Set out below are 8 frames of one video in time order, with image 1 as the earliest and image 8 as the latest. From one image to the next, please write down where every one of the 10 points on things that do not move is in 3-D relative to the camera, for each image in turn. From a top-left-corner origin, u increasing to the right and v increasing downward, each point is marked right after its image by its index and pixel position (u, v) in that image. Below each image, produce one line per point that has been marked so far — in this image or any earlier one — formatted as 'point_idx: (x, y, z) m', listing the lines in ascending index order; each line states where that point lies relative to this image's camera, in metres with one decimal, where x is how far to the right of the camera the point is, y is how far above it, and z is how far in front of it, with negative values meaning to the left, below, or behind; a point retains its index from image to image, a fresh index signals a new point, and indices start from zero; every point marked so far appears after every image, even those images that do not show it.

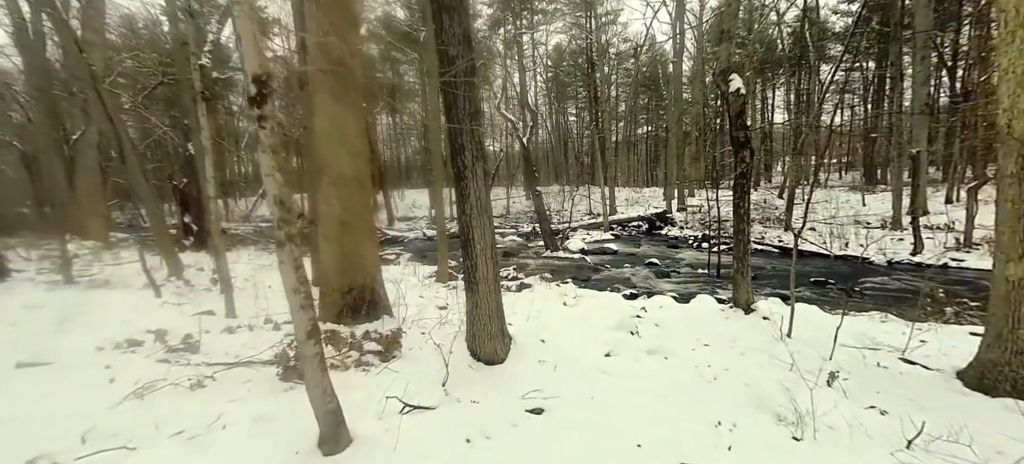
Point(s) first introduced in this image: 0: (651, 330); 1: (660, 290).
0: (+1.9, -1.4, +6.0) m
1: (+3.7, -1.5, +10.8) m
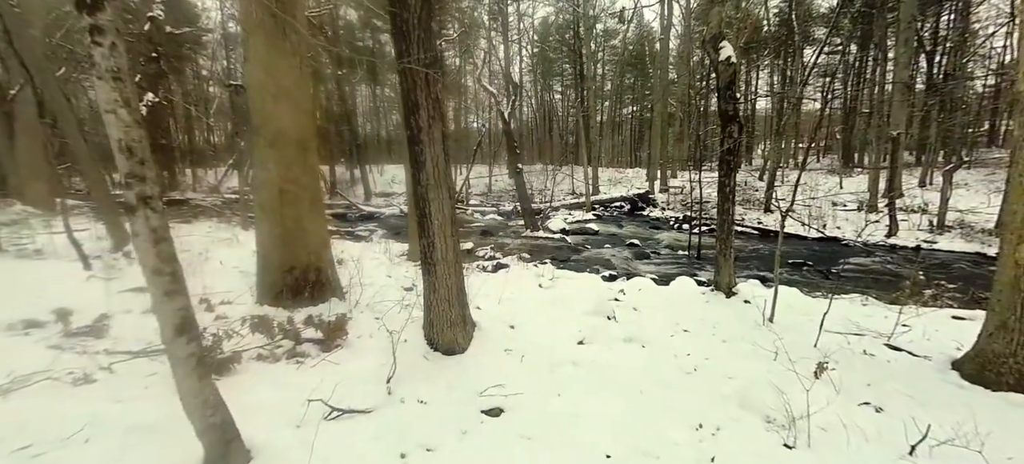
0: (+1.5, -1.1, +5.7) m
1: (+3.2, -1.0, +10.6) m
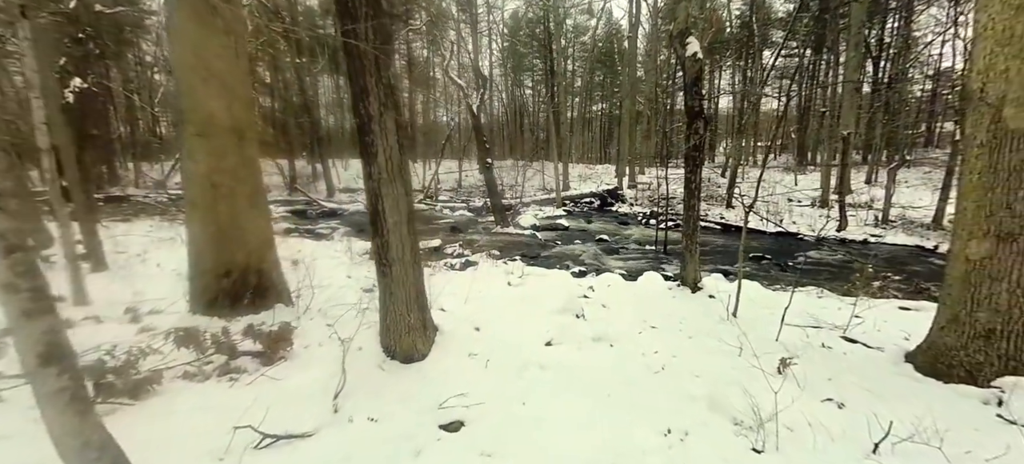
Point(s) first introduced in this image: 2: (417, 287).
0: (+1.1, -1.1, +5.7) m
1: (+2.4, -0.9, +10.6) m
2: (-0.8, -0.4, +3.4) m
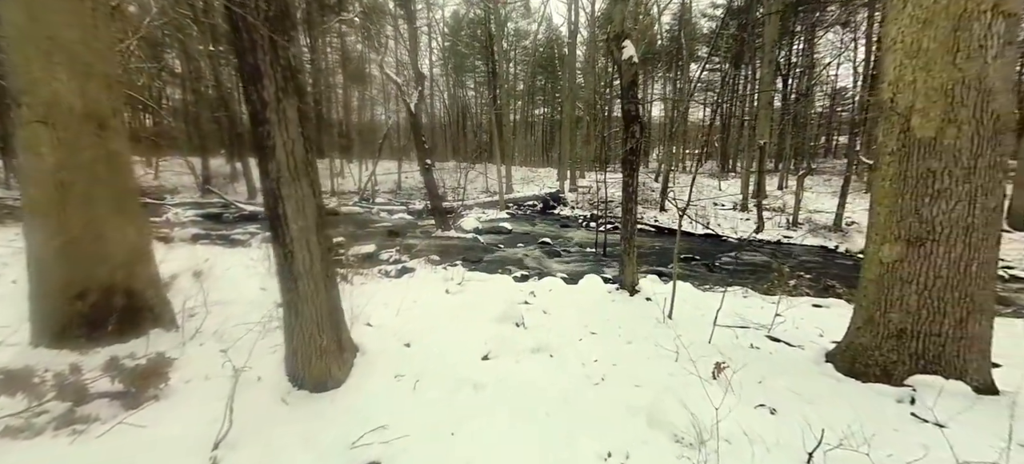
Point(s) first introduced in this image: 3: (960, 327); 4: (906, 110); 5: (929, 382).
0: (+0.3, -1.1, +5.5) m
1: (+1.0, -0.9, +10.6) m
2: (-1.3, -0.5, +3.0) m
3: (+3.0, -0.6, +2.9) m
4: (+2.7, +0.8, +3.0) m
5: (+2.8, -1.0, +2.9) m
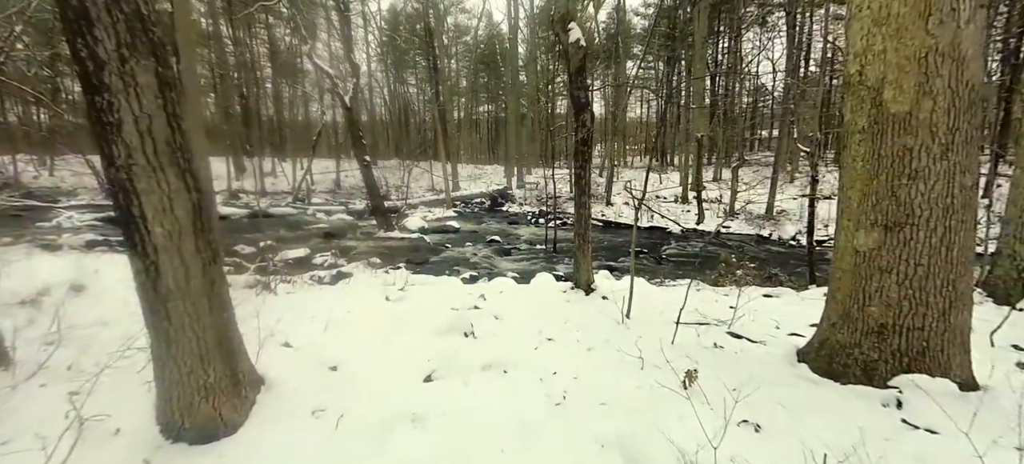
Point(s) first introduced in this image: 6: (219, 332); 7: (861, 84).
0: (-0.3, -1.1, +5.0) m
1: (-0.3, -0.9, +10.1) m
2: (-1.6, -0.5, +2.4) m
3: (+2.7, -0.5, +2.7) m
4: (+2.4, +0.9, +2.8) m
5: (+2.5, -0.9, +2.7) m
6: (-1.6, -0.6, +2.4) m
7: (+2.4, +1.0, +2.8) m
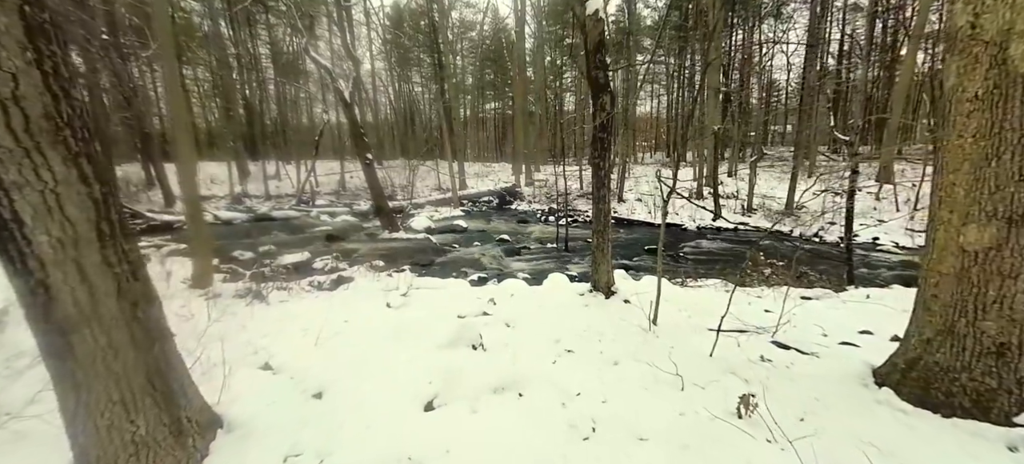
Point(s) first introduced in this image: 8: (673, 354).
0: (-0.1, -1.1, +4.4) m
1: (0.0, -0.9, +9.6) m
2: (-1.5, -0.5, +1.8) m
3: (+2.7, -0.5, +2.1) m
4: (+2.4, +1.0, +2.2) m
5: (+2.6, -0.9, +2.1) m
6: (-1.5, -0.6, +1.9) m
7: (+2.4, +1.0, +2.3) m
8: (+1.4, -1.1, +3.8) m
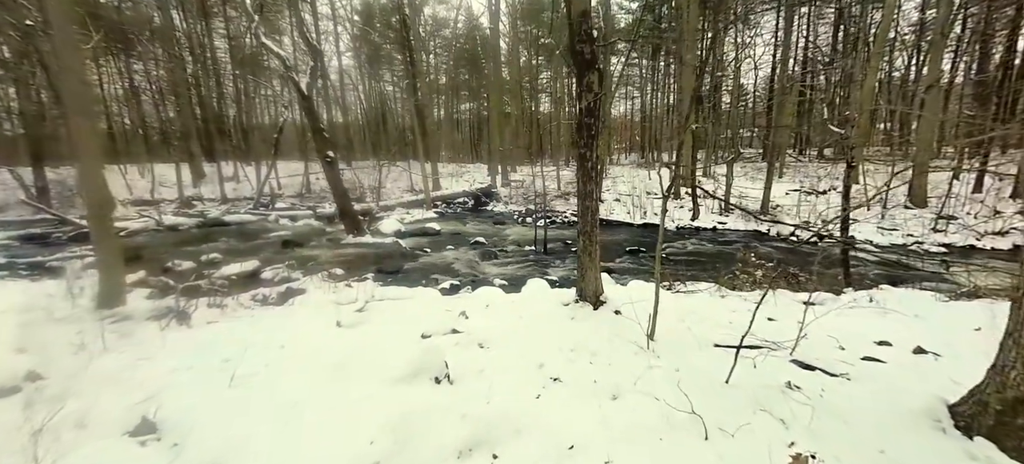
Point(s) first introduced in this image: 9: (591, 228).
0: (-0.4, -1.1, +3.7) m
1: (-0.6, -0.9, +8.8) m
2: (-1.6, -0.6, +1.0) m
3: (+2.6, -0.5, +1.5) m
4: (+2.3, +1.0, +1.6) m
5: (+2.5, -0.9, +1.5) m
6: (-1.6, -0.6, +1.0) m
7: (+2.3, +1.0, +1.6) m
8: (+1.2, -1.1, +3.1) m
9: (+0.9, 0.0, +4.9) m
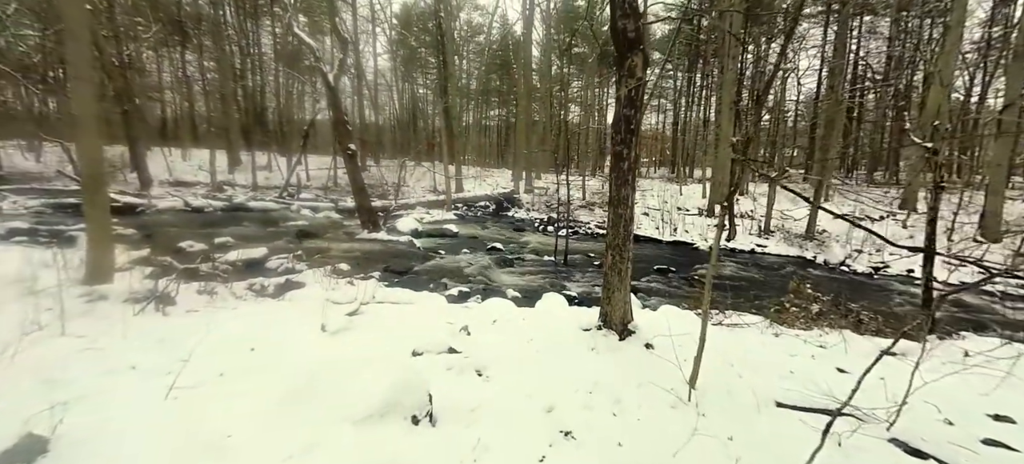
0: (-0.4, -1.1, +2.9) m
1: (-0.3, -1.0, +8.0) m
2: (-1.7, -0.5, +0.3) m
3: (+2.6, -0.7, +0.5) m
4: (+2.3, +0.8, +0.7) m
5: (+2.4, -1.0, +0.6) m
6: (-1.7, -0.5, +0.3) m
7: (+2.3, +0.8, +0.8) m
8: (+1.2, -1.2, +2.2) m
9: (+1.0, -0.1, +4.1) m
